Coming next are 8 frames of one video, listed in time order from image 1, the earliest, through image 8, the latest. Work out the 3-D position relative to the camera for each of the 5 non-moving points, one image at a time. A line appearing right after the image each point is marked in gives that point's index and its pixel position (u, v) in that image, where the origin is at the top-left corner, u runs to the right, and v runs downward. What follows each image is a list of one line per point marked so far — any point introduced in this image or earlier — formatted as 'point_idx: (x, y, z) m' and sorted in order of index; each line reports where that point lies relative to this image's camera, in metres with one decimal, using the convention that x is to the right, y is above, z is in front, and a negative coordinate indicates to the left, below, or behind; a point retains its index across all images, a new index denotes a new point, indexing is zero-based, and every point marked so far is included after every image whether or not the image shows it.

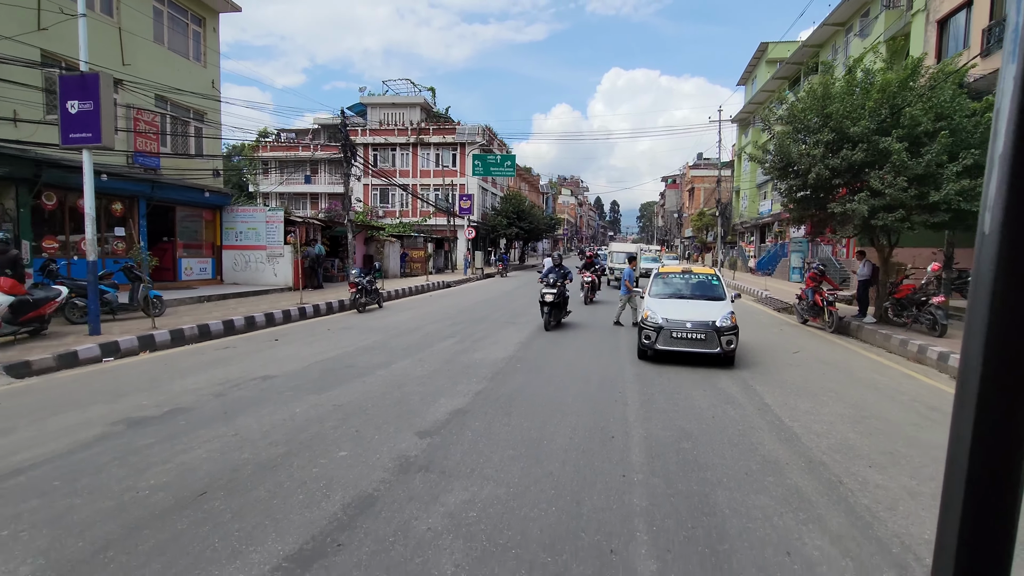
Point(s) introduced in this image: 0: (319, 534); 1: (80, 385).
0: (-1.1, -1.4, +3.2) m
1: (-5.0, -1.1, +6.6) m
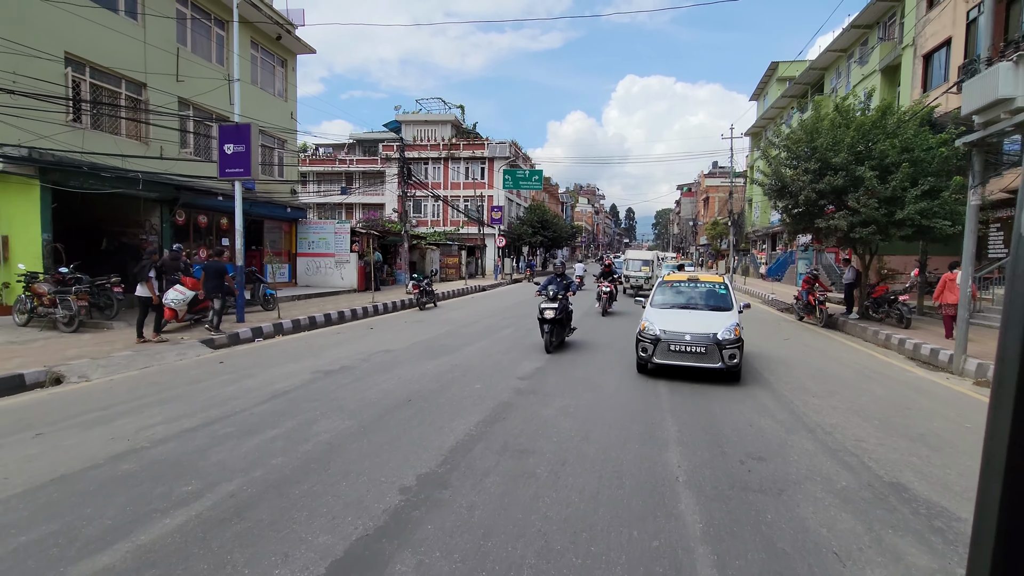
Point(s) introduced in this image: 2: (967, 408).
0: (-0.2, -1.3, +5.8) m
1: (-4.1, -1.1, +9.3) m
2: (+5.5, -1.5, +6.7) m
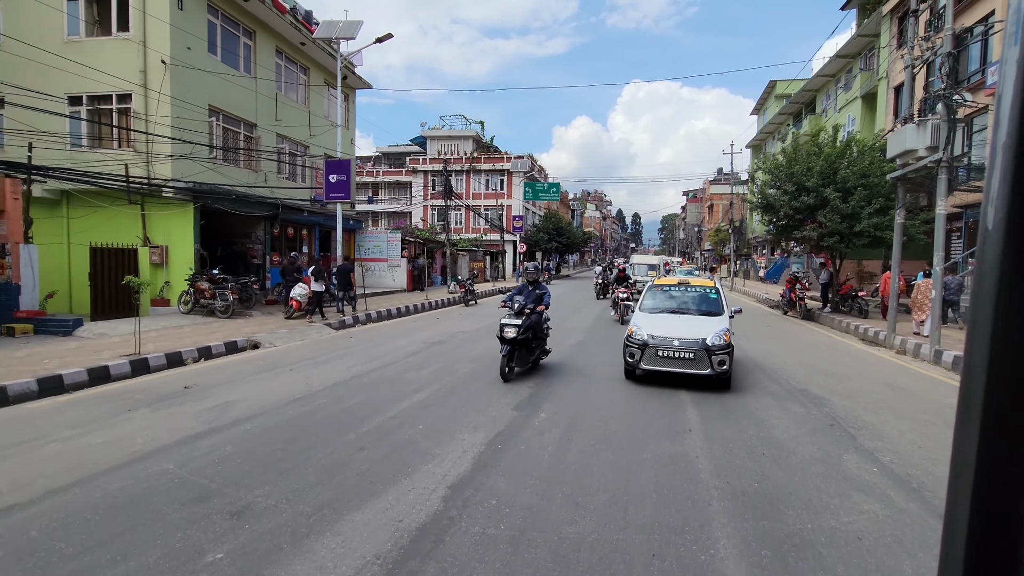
0: (+0.8, -1.2, +9.1) m
1: (-3.0, -1.0, +12.6) m
2: (+6.5, -1.4, +9.9) m
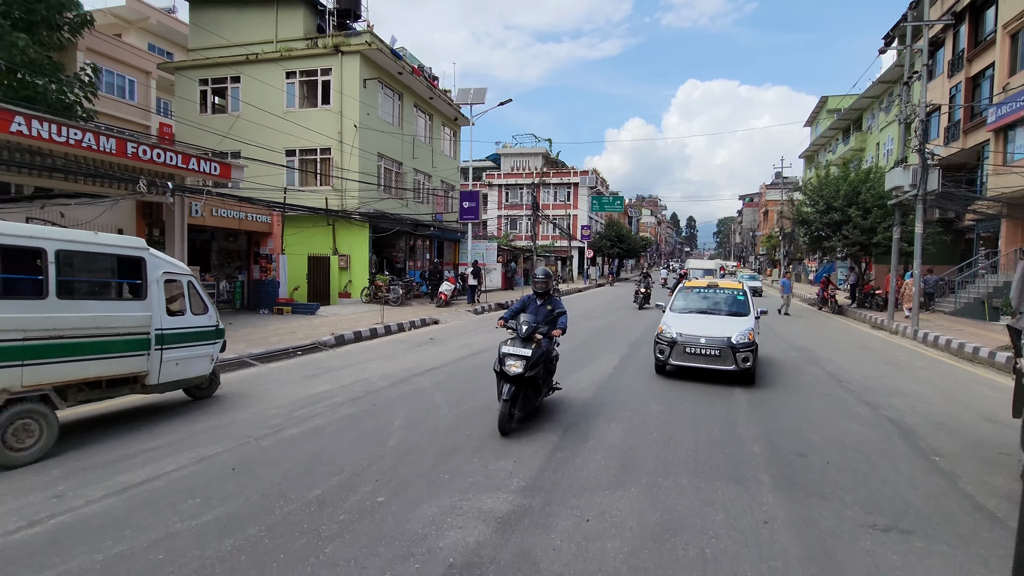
0: (+3.3, -1.1, +14.0) m
1: (-0.2, -0.9, +17.8) m
2: (+9.1, -1.3, +14.2) m
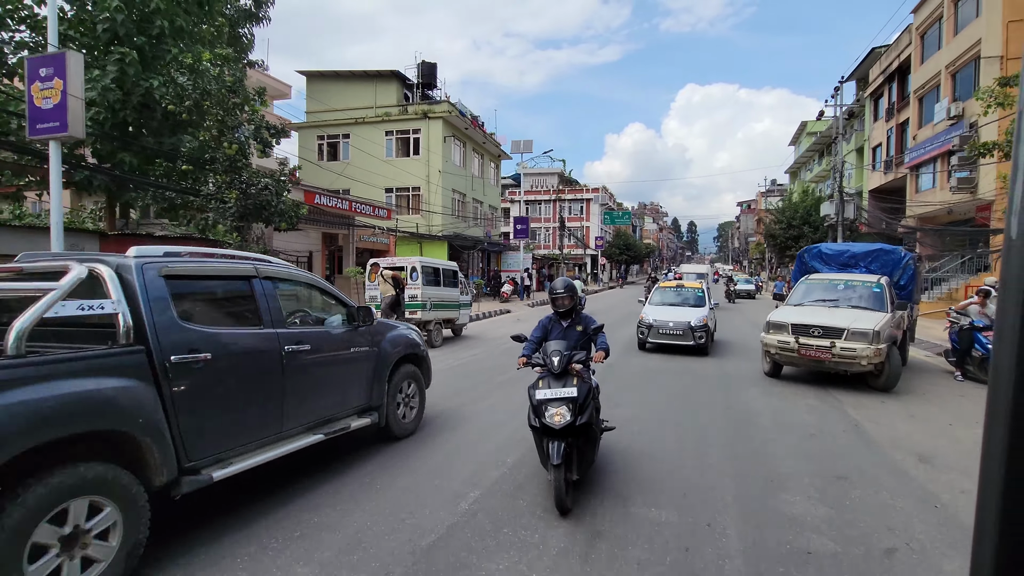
0: (+5.3, -1.0, +20.8) m
1: (+1.8, -0.9, +24.7) m
2: (+11.1, -1.2, +21.1) m
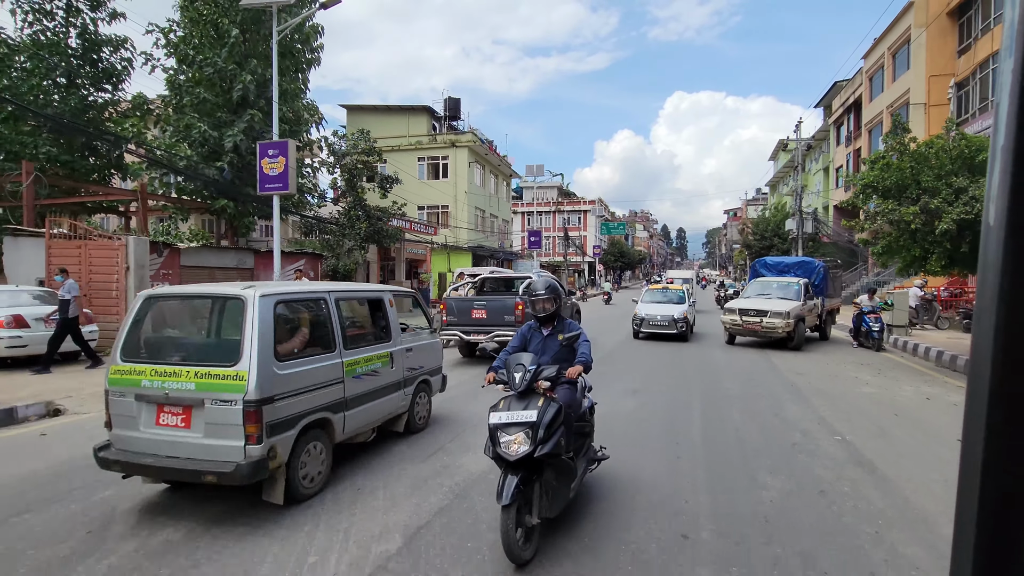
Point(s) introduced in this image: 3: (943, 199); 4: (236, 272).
0: (+6.2, -1.1, +25.4) m
1: (+2.7, -1.1, +29.2) m
2: (+12.0, -1.3, +25.8) m
3: (+6.9, +1.4, +9.0) m
4: (-7.4, +0.4, +15.3) m
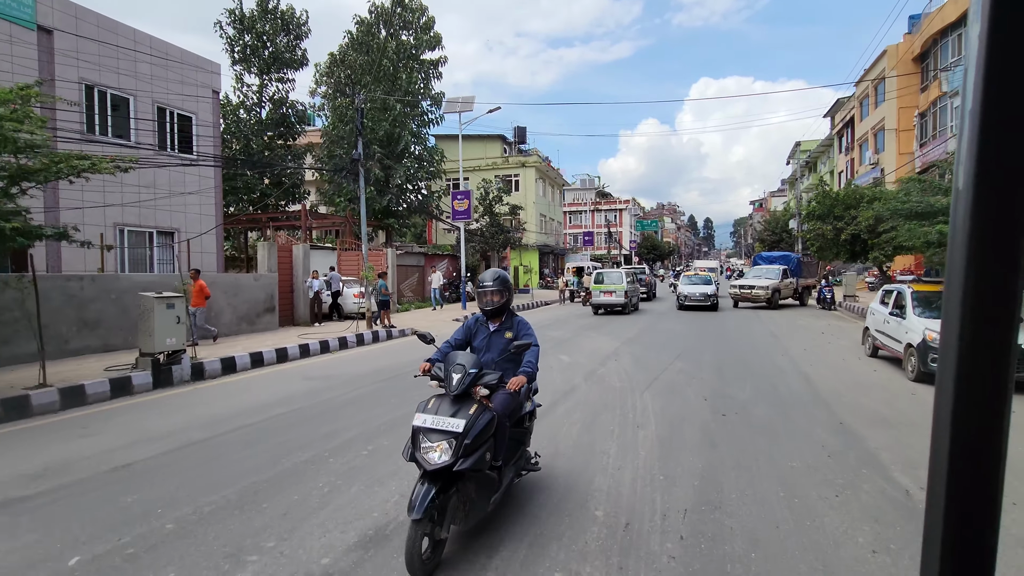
0: (+10.1, -0.4, +33.3) m
1: (+6.7, -0.3, +37.3) m
2: (+15.9, -0.4, +33.5) m
3: (+9.9, +2.0, +16.8) m
4: (-4.0, +0.8, +23.8) m
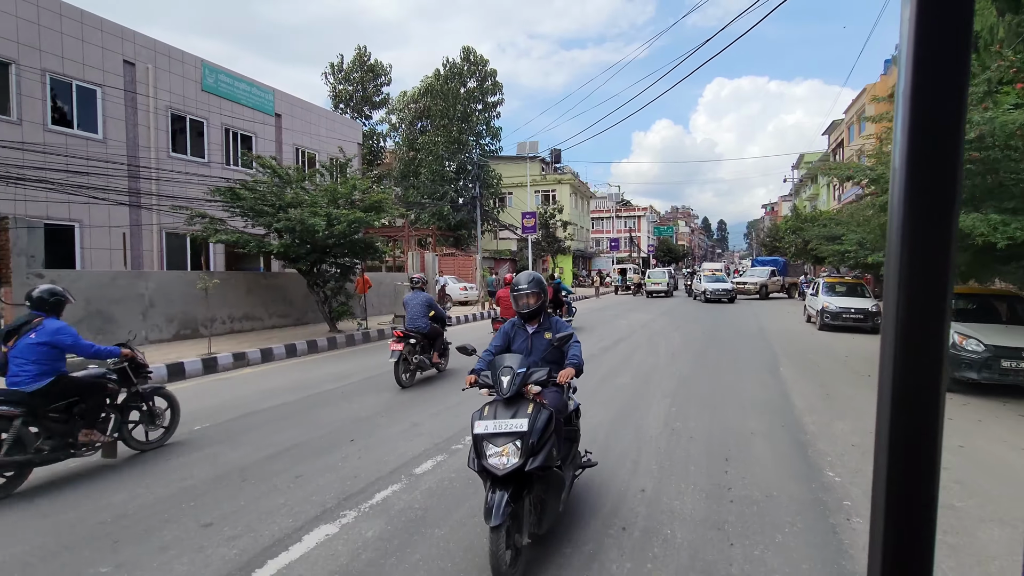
0: (+13.0, -0.2, +39.9) m
1: (+9.7, -0.2, +44.0) m
2: (+18.8, -0.3, +39.9) m
3: (+12.5, +2.2, +23.5) m
4: (-1.3, +1.0, +30.7) m
